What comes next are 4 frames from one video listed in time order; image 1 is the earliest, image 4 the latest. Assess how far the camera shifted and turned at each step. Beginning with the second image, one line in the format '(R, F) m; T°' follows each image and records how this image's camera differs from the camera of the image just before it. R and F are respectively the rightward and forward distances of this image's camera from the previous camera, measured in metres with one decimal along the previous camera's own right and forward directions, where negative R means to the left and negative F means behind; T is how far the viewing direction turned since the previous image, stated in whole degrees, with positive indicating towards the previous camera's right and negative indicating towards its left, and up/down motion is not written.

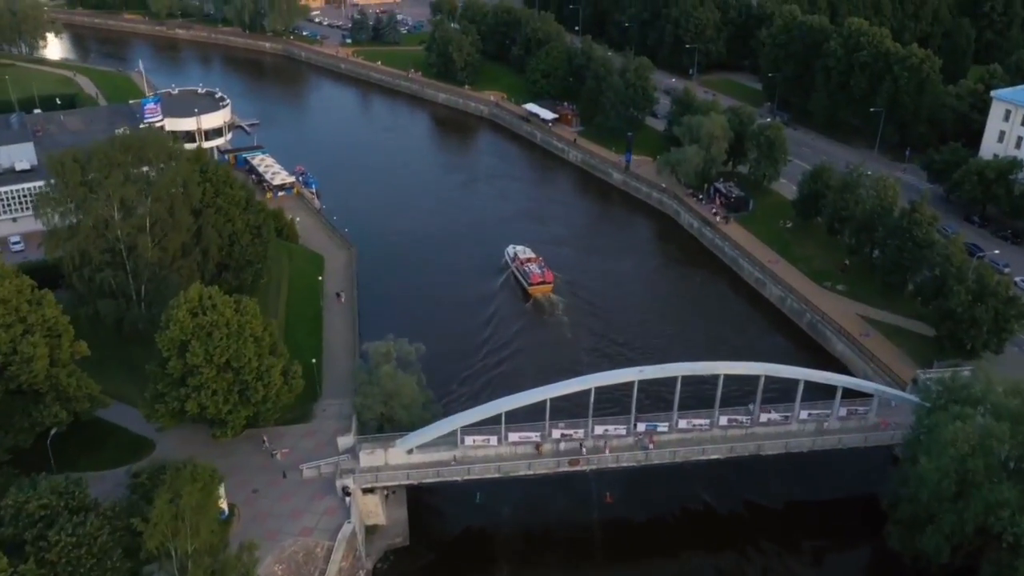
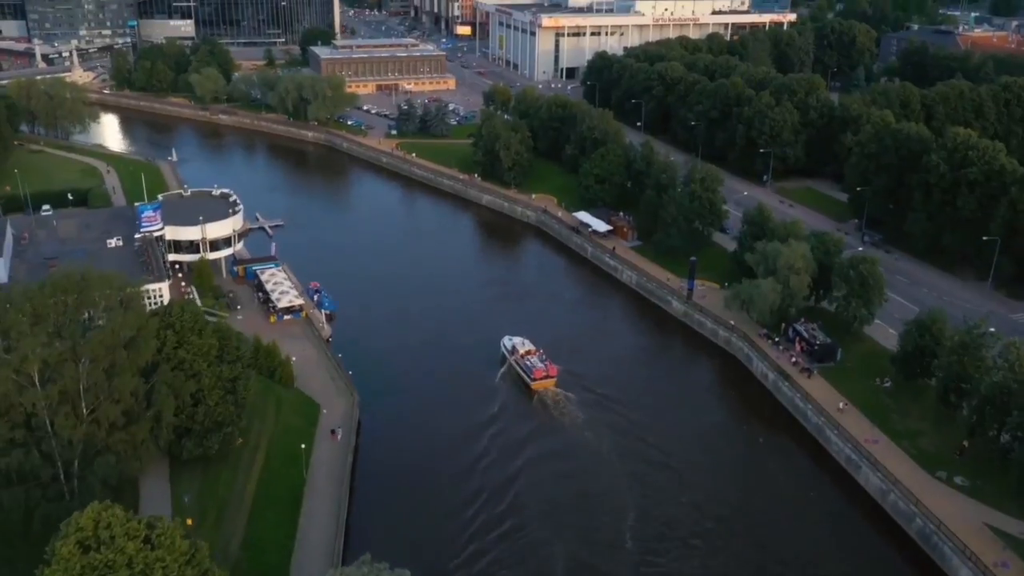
(+1.0, +7.1) m; -4°
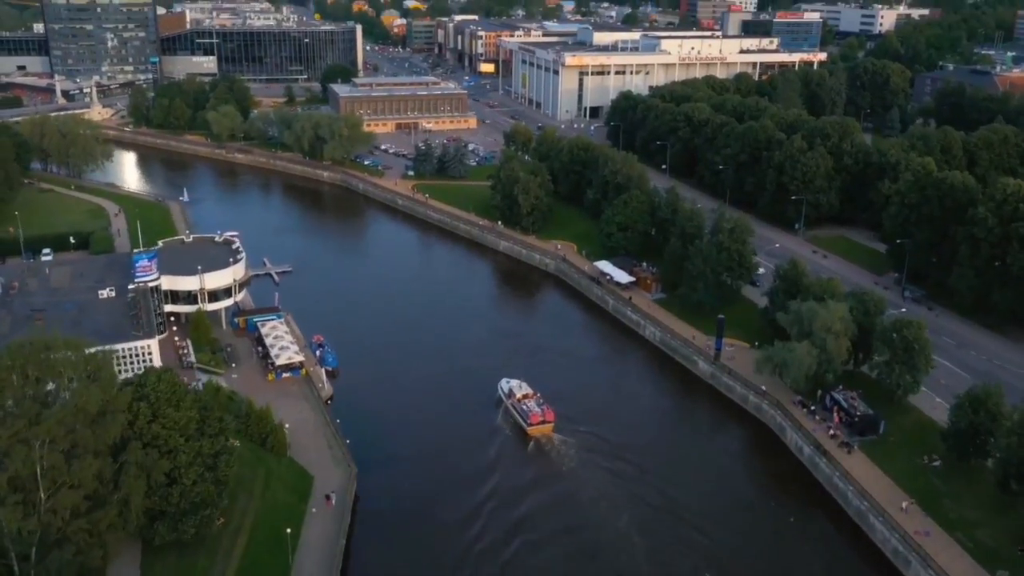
(+0.4, +2.8) m; -2°
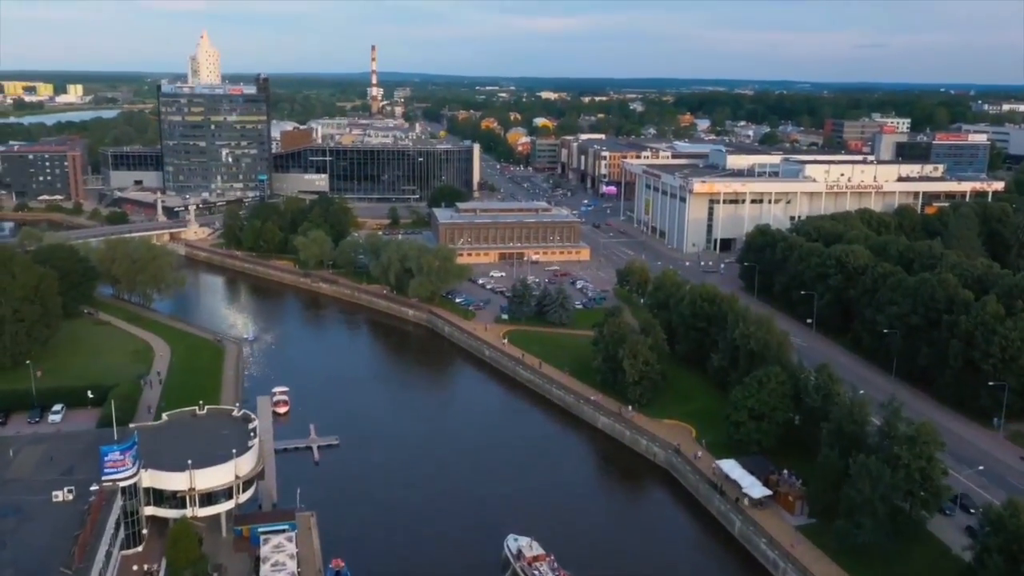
(+1.3, +11.2) m; -8°
